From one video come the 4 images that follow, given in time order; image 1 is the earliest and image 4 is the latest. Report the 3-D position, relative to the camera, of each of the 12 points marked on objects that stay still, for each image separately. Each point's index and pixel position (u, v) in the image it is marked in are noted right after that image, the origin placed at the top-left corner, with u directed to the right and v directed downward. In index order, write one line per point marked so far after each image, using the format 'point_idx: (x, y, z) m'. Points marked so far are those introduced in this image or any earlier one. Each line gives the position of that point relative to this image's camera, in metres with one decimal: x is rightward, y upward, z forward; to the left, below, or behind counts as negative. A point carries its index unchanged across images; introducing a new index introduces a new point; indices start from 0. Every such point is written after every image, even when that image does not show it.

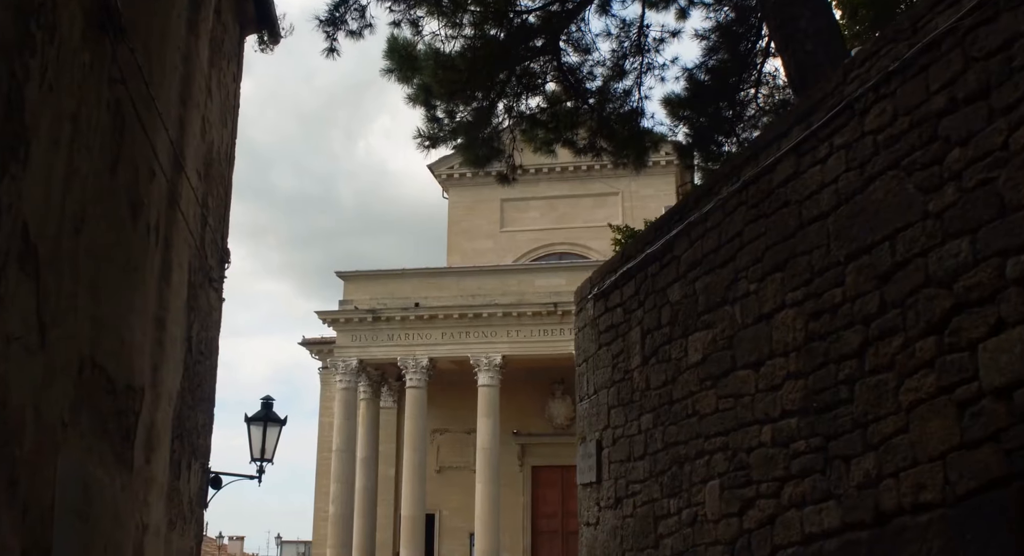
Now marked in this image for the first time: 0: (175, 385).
0: (-2.3, -0.7, +7.2) m
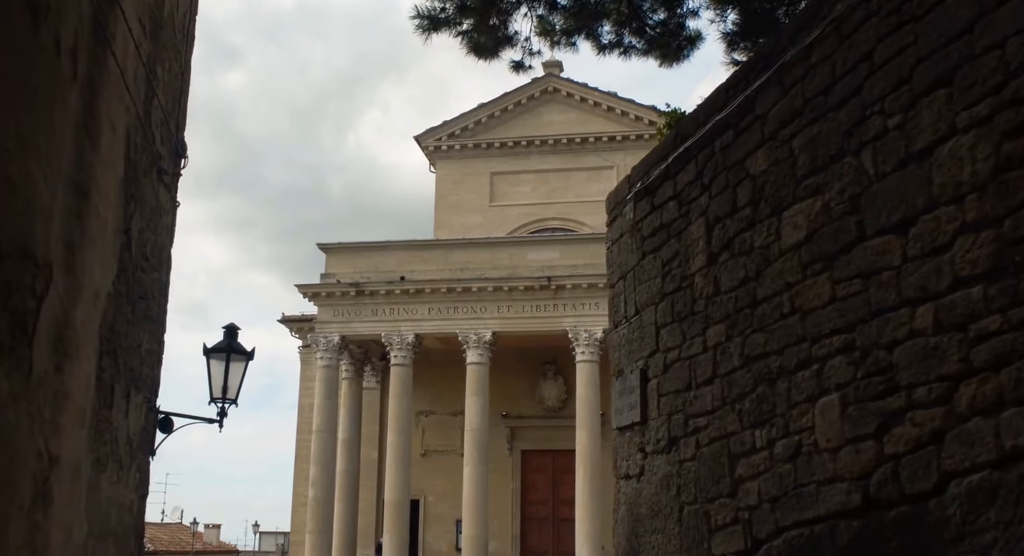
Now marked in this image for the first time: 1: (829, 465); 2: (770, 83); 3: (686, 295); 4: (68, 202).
0: (-2.1, 0.0, +5.5) m
1: (+1.3, -0.8, +4.4) m
2: (+1.3, +1.0, +5.2) m
3: (+1.0, -0.1, +6.0) m
4: (-2.0, +0.3, +4.8) m
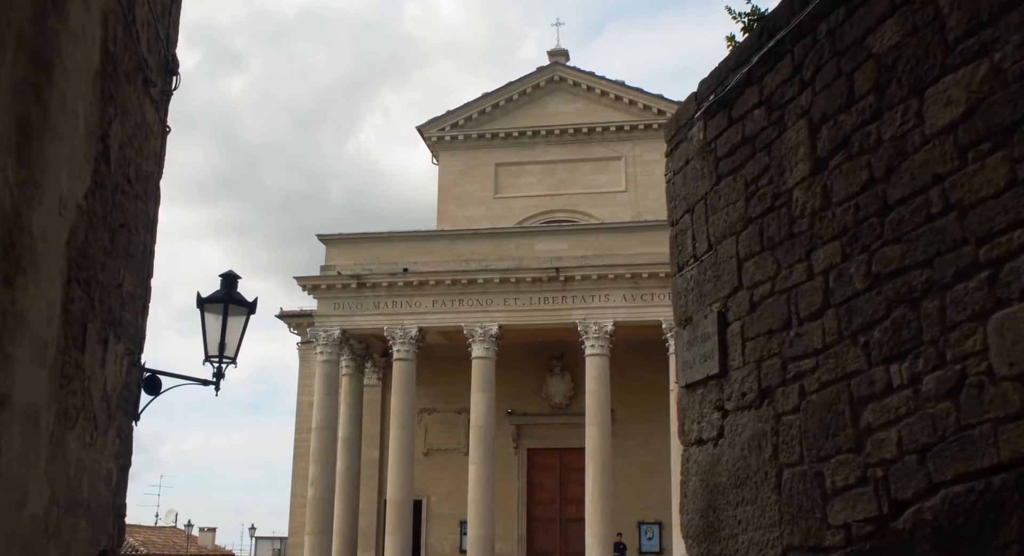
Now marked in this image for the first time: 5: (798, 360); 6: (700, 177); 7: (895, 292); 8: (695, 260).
0: (-1.9, +0.4, +4.5) m
1: (+1.6, -0.4, +3.4) m
2: (+1.6, +1.4, +4.2) m
3: (+1.3, +0.3, +4.9) m
4: (-1.7, +0.7, +3.7) m
5: (+1.3, -0.4, +4.7) m
6: (+1.1, +0.6, +5.9) m
7: (+1.5, 0.0, +4.0) m
8: (+1.0, +0.1, +5.9) m
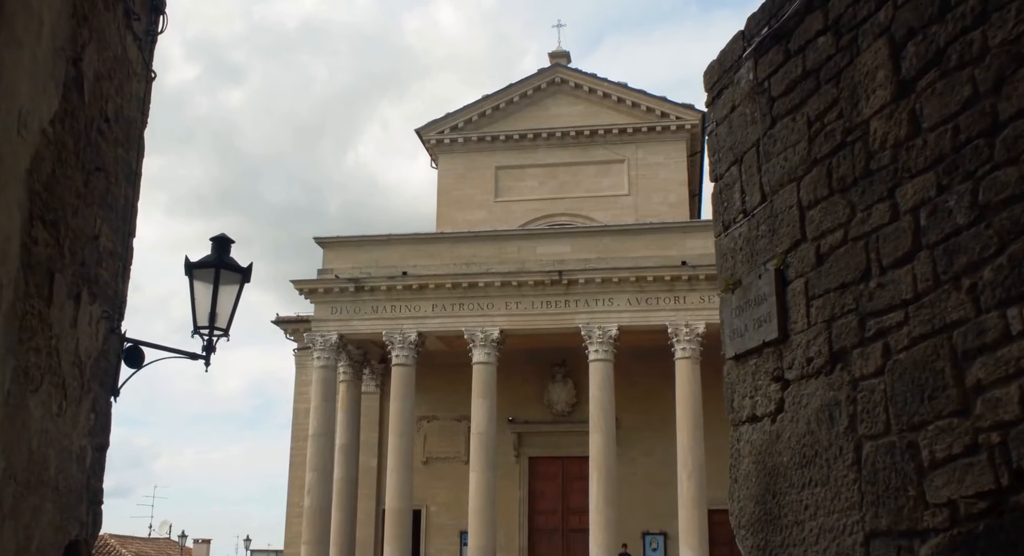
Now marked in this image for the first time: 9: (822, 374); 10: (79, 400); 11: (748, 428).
0: (-1.7, +0.6, +3.8) m
1: (+1.8, -0.1, +2.7) m
2: (+1.7, +1.6, +3.6) m
3: (+1.4, +0.5, +4.3) m
4: (-1.6, +1.0, +3.1) m
5: (+1.4, -0.1, +4.0) m
6: (+1.2, +0.8, +5.2) m
7: (+1.6, +0.2, +3.4) m
8: (+1.2, +0.3, +5.2) m
9: (+1.3, -0.4, +4.4) m
10: (-1.9, -0.5, +4.6) m
11: (+1.1, -0.7, +4.9) m
